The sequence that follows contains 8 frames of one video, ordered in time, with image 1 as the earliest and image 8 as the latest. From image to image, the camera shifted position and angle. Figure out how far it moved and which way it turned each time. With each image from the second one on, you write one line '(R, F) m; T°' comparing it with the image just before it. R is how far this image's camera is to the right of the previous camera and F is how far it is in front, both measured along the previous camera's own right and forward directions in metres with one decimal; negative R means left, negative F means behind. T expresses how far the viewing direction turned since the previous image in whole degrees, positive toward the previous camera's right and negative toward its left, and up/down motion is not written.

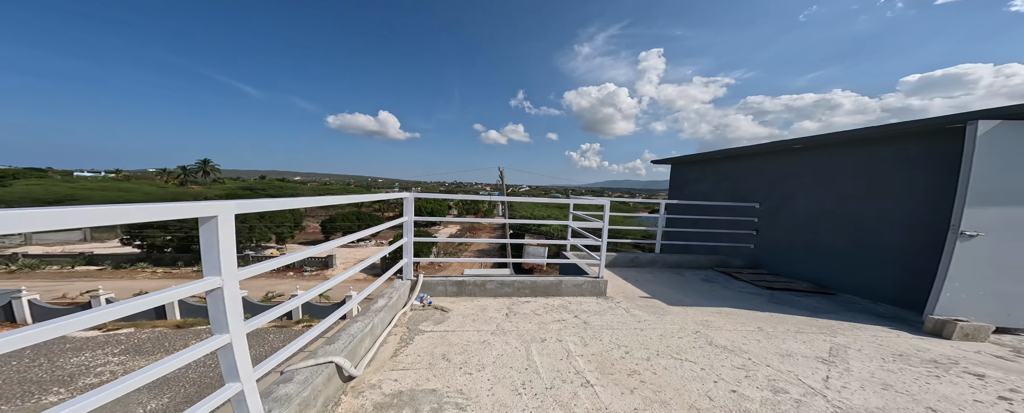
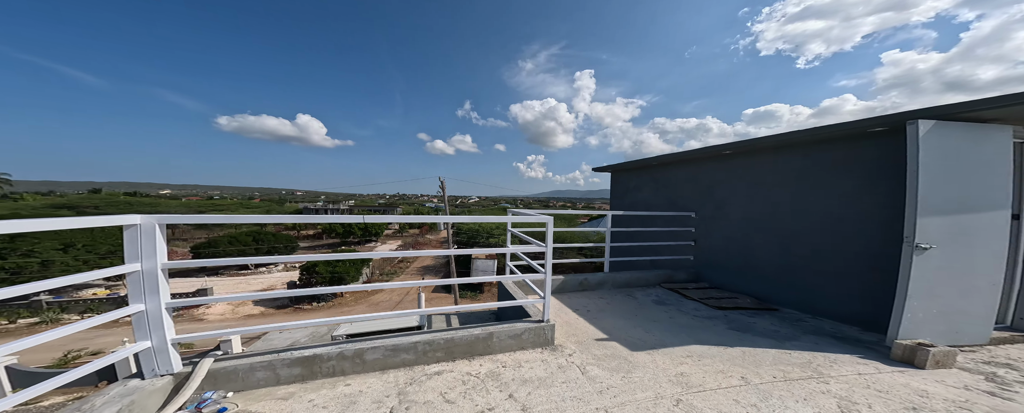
(+0.3, +1.0) m; +13°
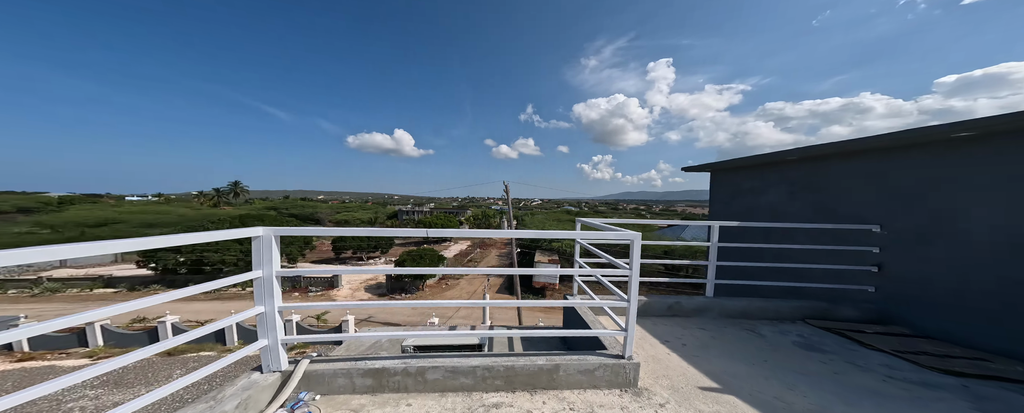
(+0.1, +0.2) m; -16°
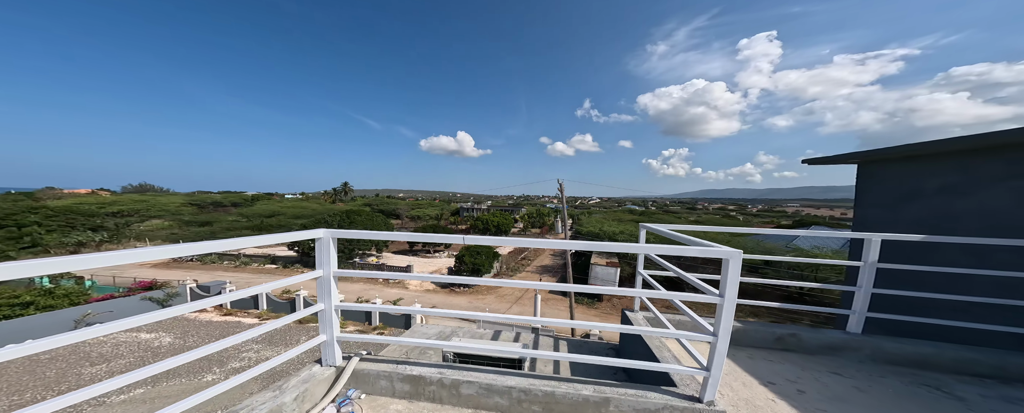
(+0.1, +0.1) m; -11°
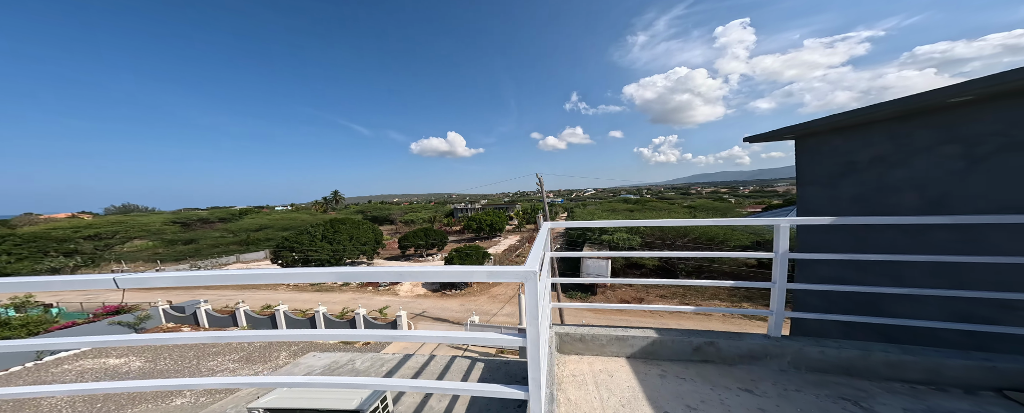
(+1.0, +0.4) m; +2°
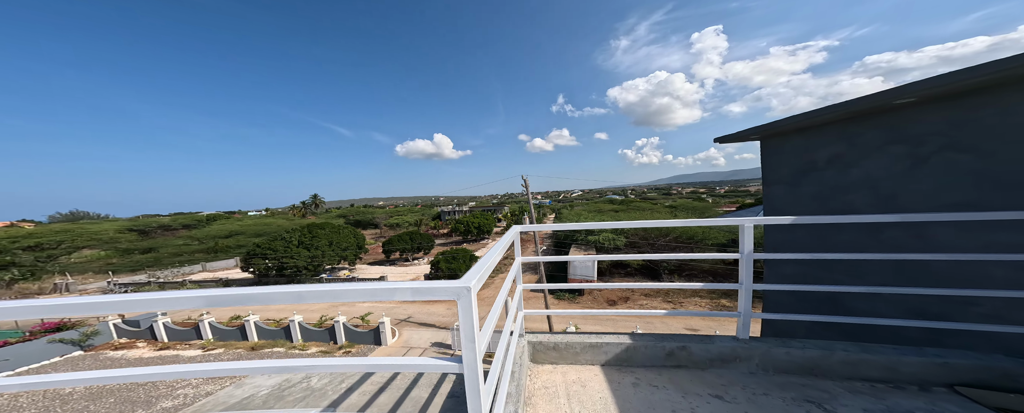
(+0.1, +0.1) m; +3°
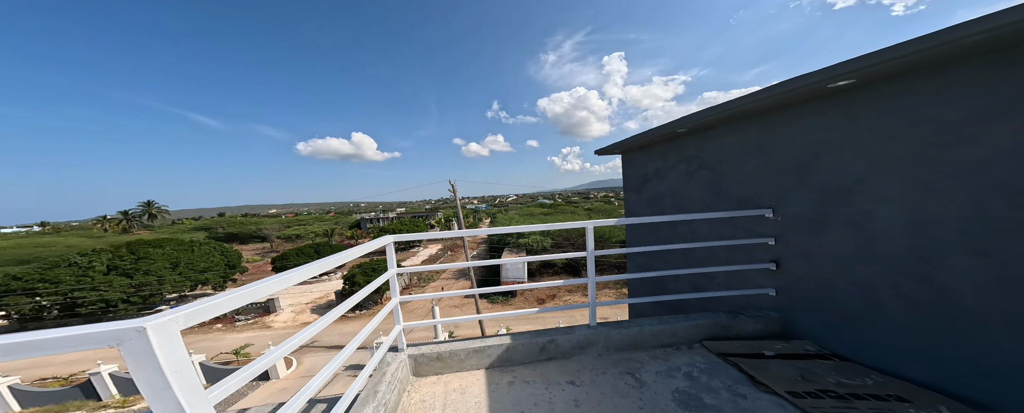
(+0.3, 0.0) m; +17°
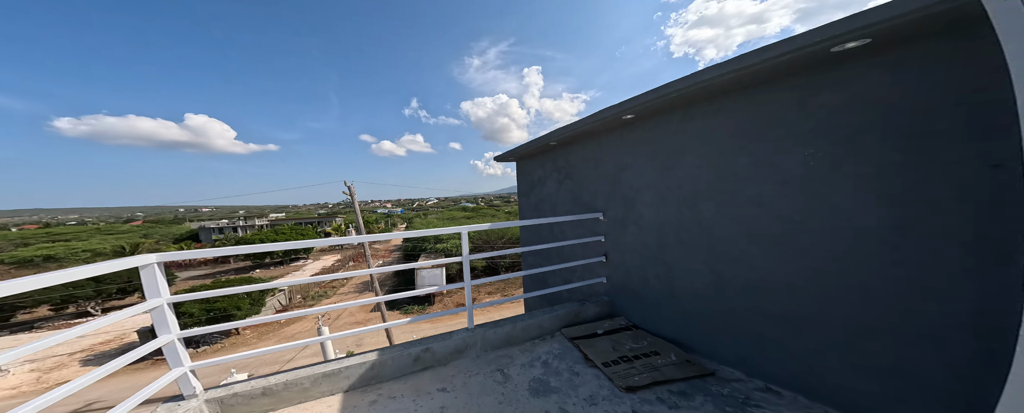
(+0.2, 0.0) m; +18°
